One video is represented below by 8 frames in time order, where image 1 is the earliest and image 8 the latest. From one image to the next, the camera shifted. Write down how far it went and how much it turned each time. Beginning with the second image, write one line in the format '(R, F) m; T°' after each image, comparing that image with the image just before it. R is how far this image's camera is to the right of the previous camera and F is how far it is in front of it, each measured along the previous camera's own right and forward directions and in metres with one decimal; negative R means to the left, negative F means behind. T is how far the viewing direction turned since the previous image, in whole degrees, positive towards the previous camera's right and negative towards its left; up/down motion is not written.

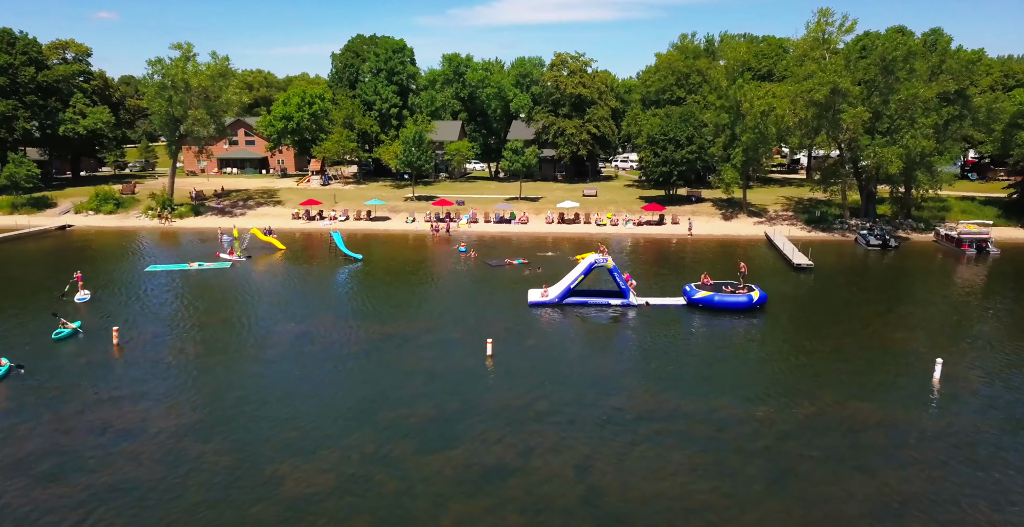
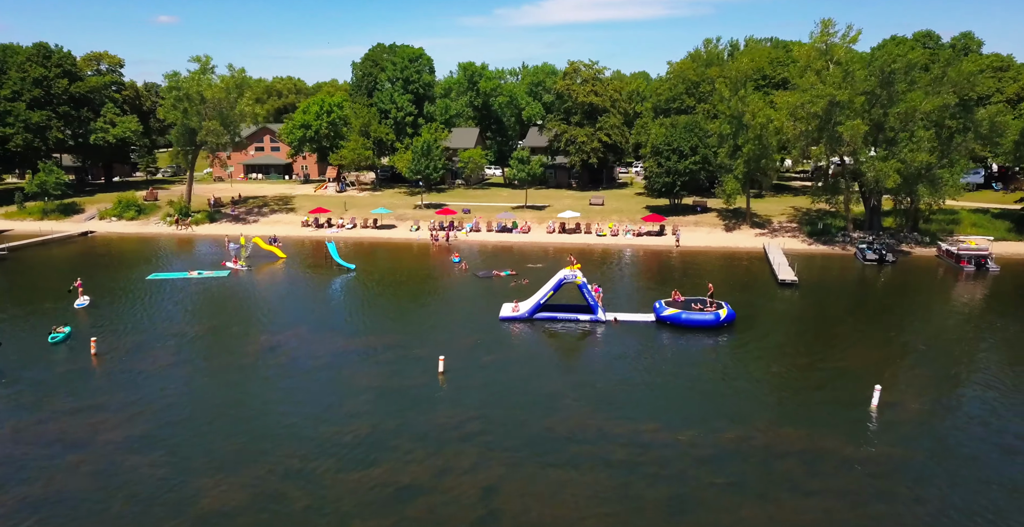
(+3.6, -0.7) m; -3°
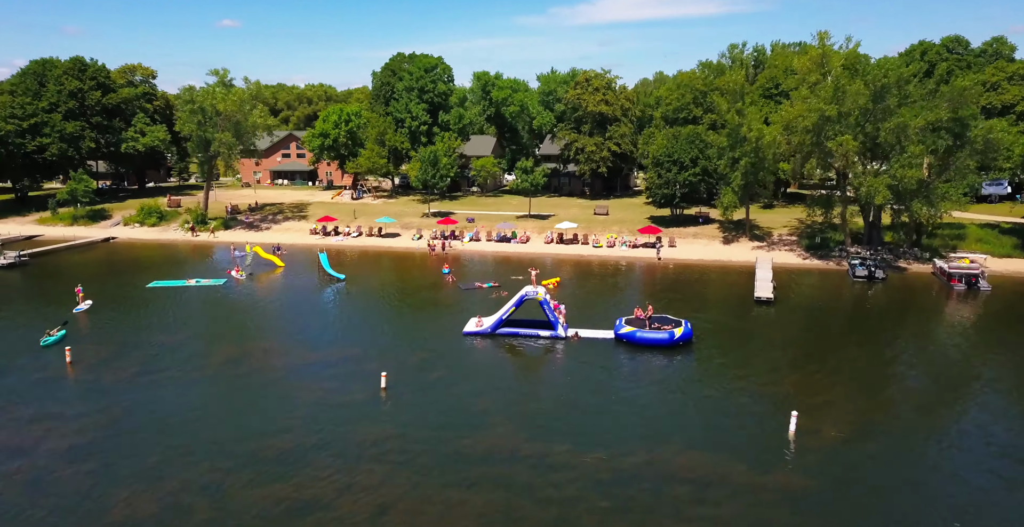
(+4.5, -0.8) m; -4°
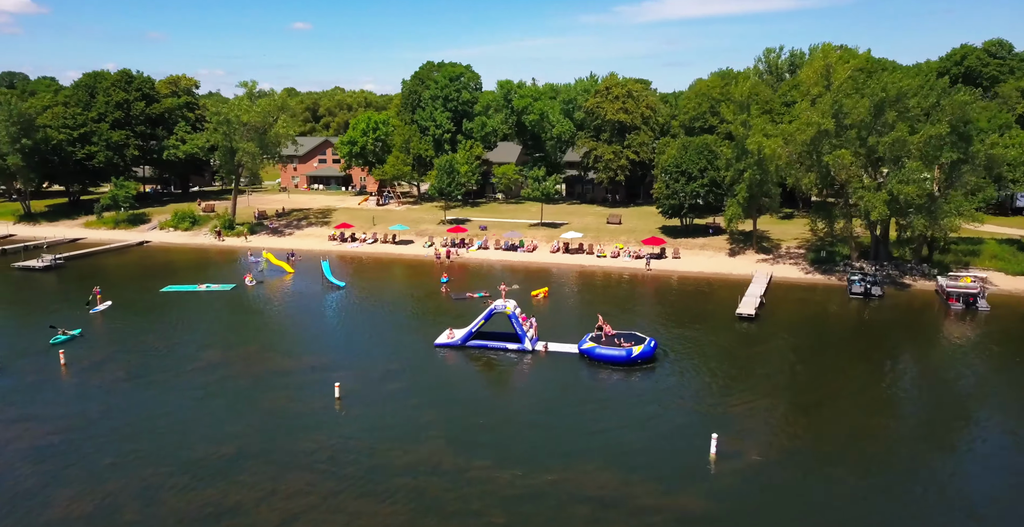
(+4.8, -0.9) m; -5°
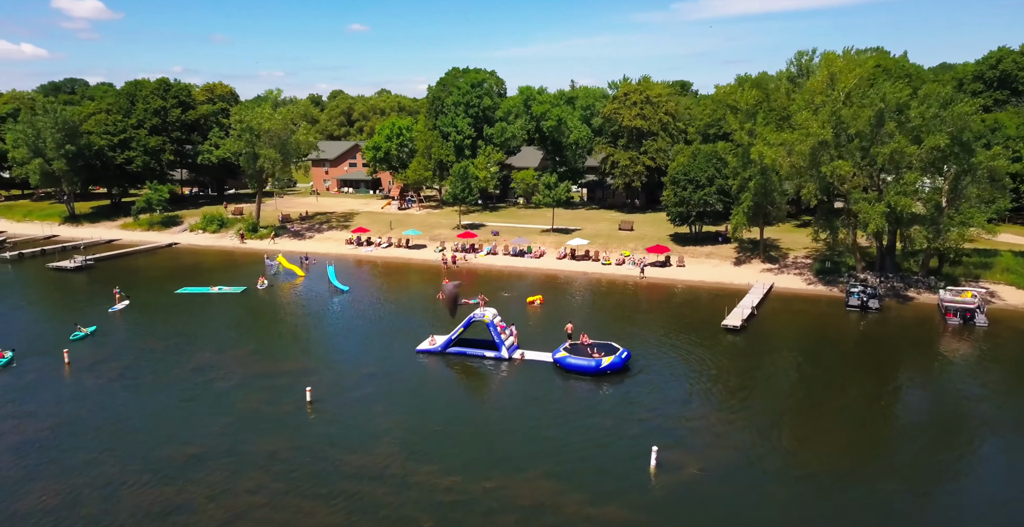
(+3.8, -0.8) m; -4°
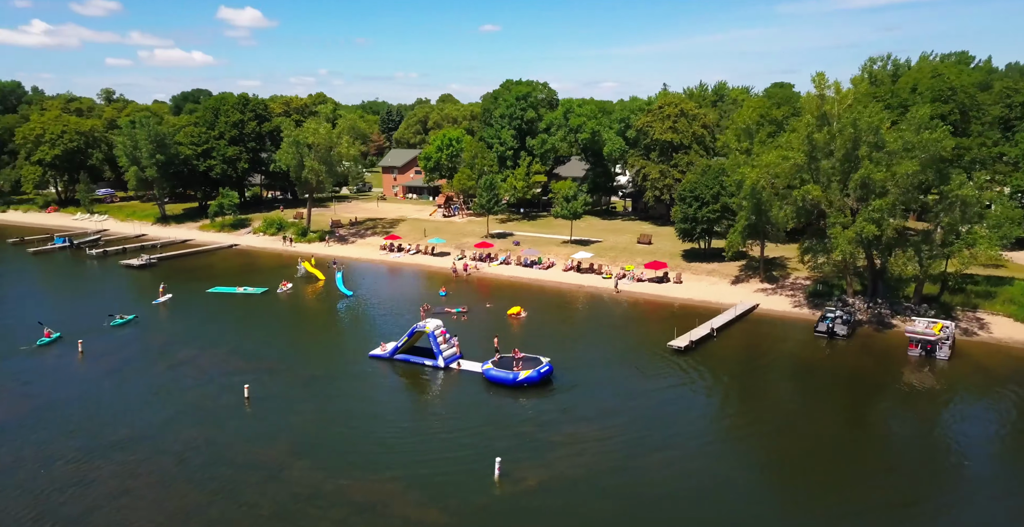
(+10.5, -2.1) m; -9°
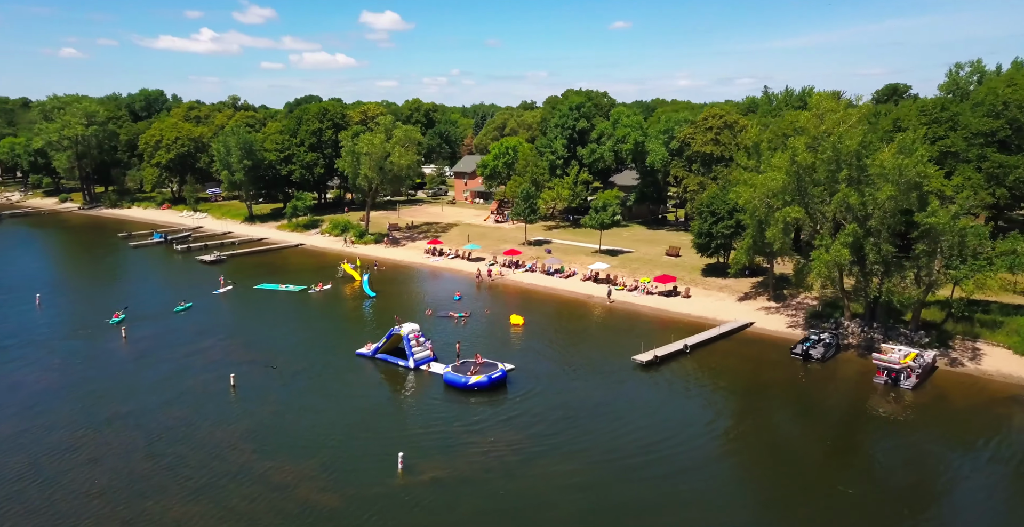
(+9.6, -2.3) m; -9°
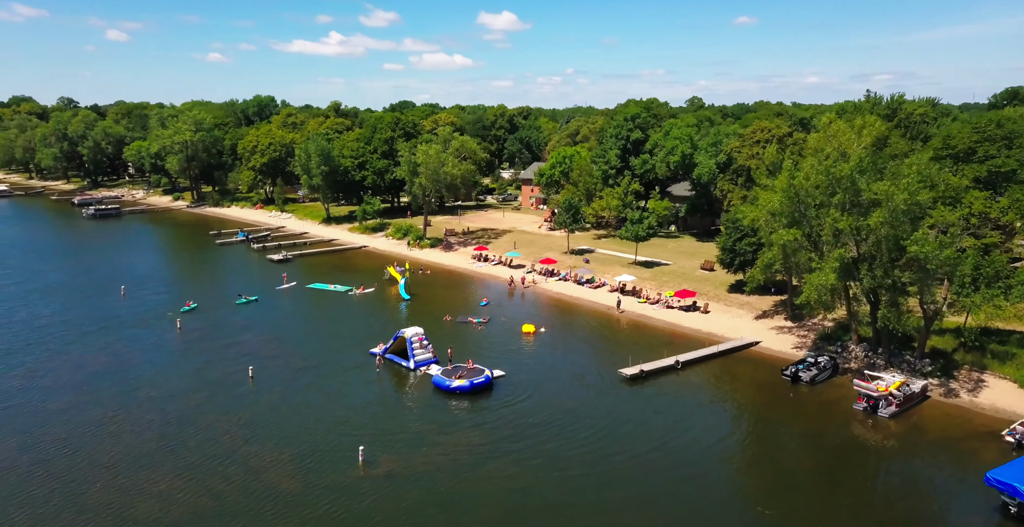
(+7.5, -2.3) m; -8°
